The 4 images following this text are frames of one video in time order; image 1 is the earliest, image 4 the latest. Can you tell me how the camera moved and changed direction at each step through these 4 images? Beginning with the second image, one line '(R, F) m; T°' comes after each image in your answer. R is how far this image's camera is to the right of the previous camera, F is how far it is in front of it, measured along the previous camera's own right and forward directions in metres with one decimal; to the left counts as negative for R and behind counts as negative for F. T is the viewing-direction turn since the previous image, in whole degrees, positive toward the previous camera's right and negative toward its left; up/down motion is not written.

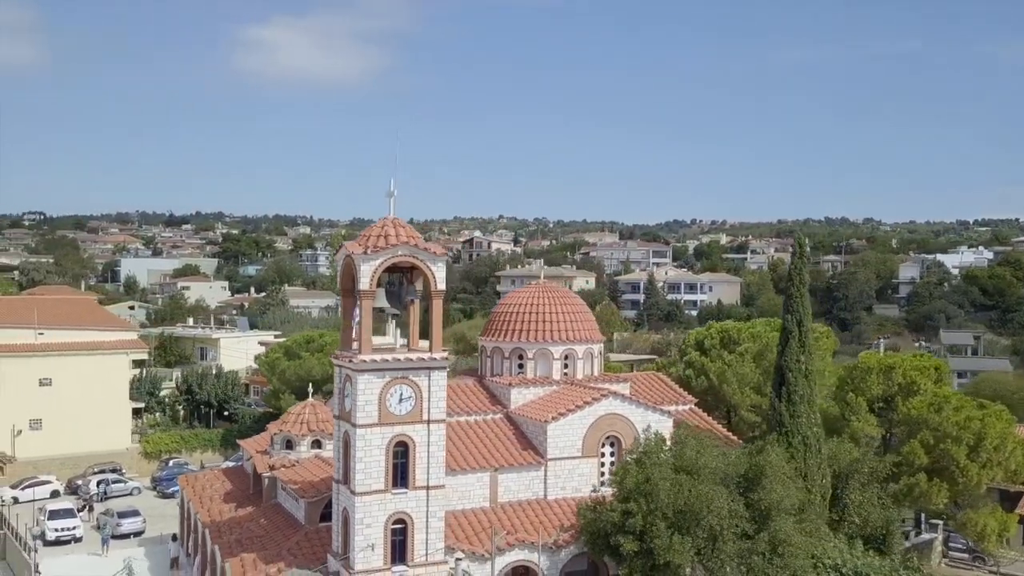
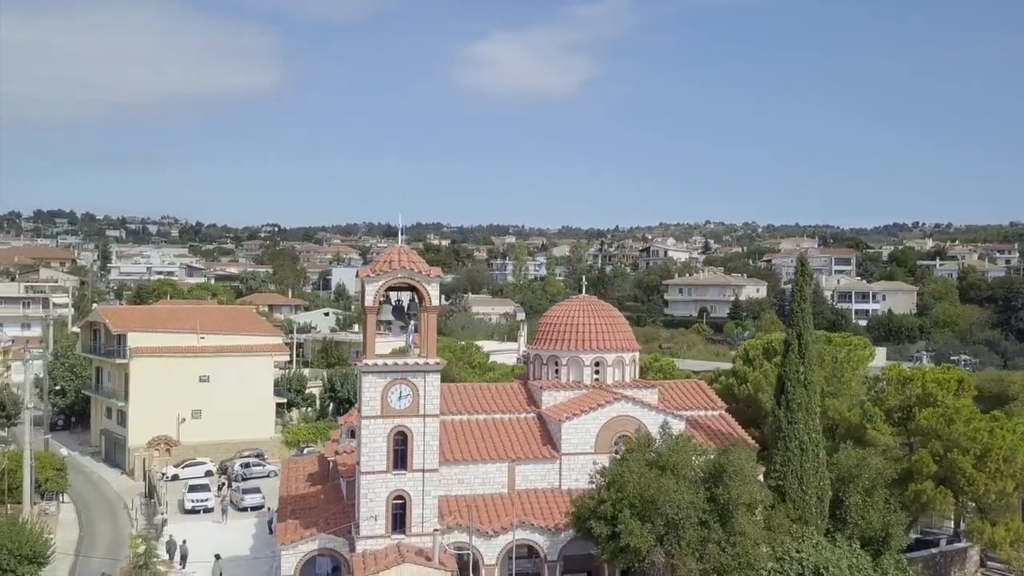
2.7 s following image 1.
(+4.9, -2.7) m; -12°
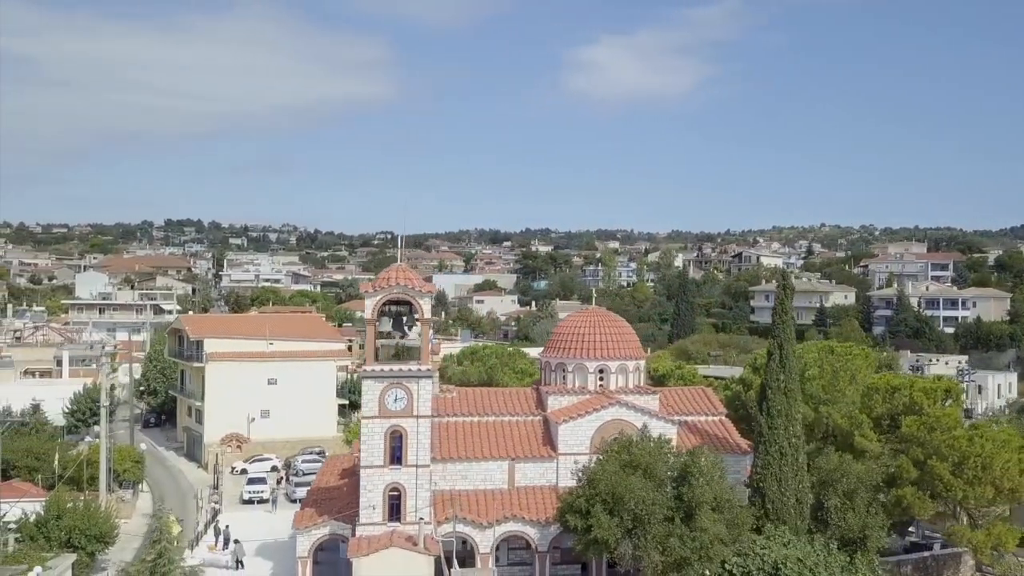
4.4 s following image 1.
(+3.1, -2.1) m; -7°
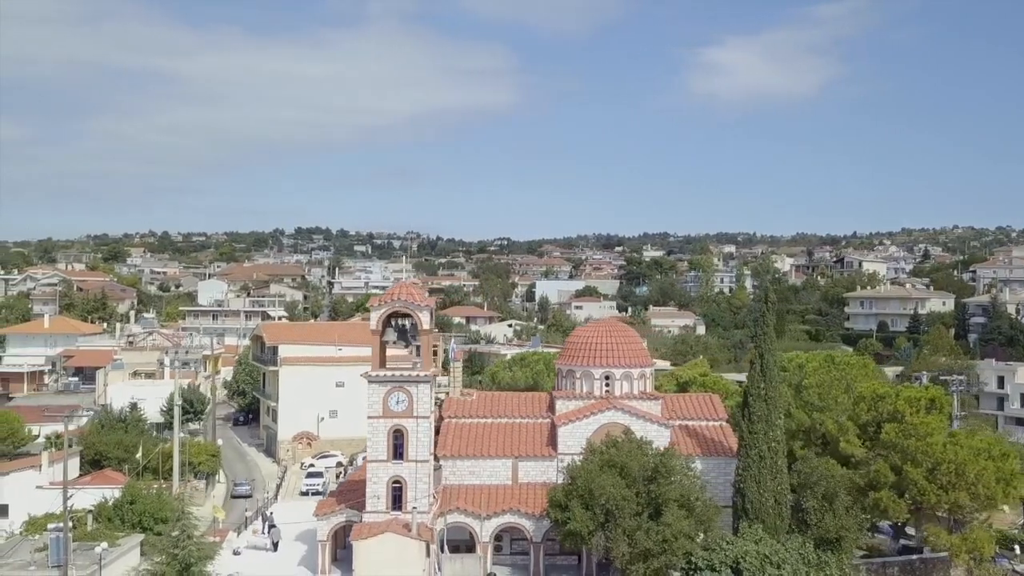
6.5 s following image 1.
(+3.6, -2.3) m; -7°
